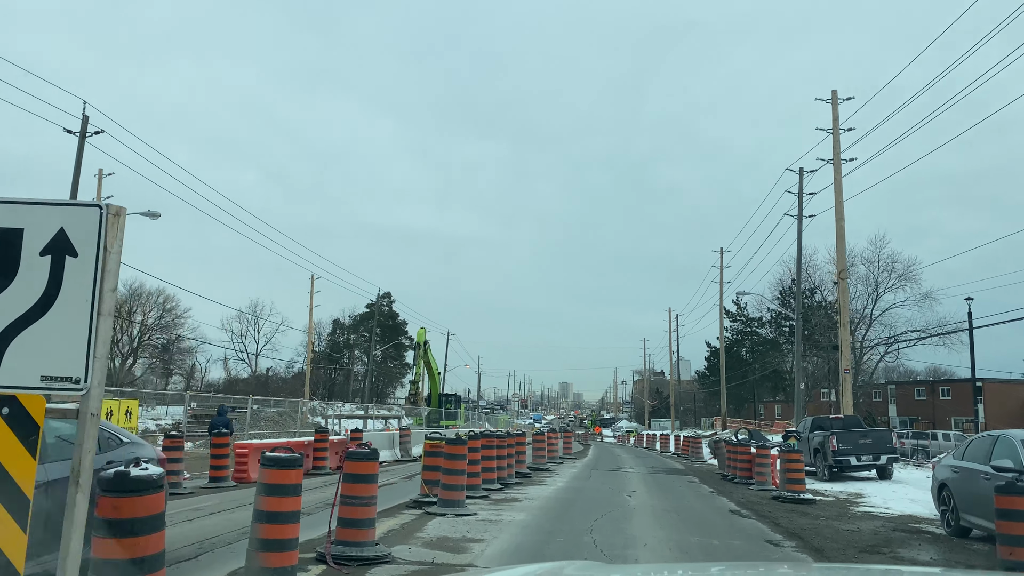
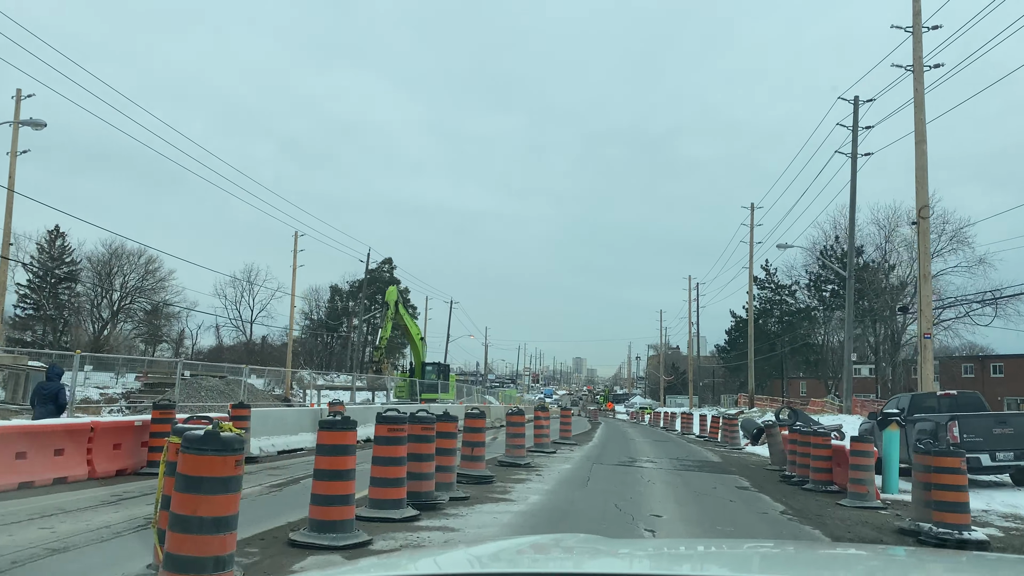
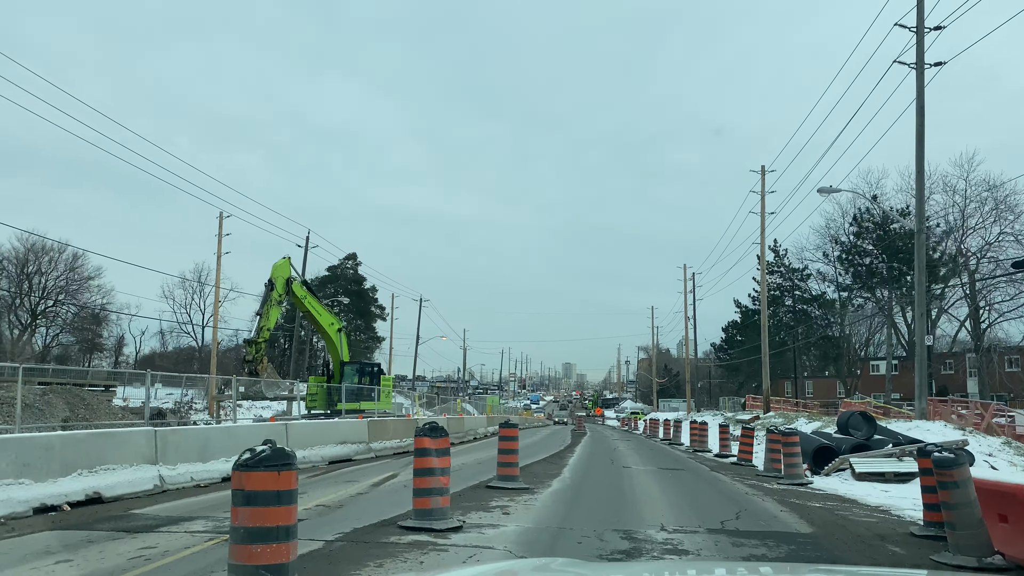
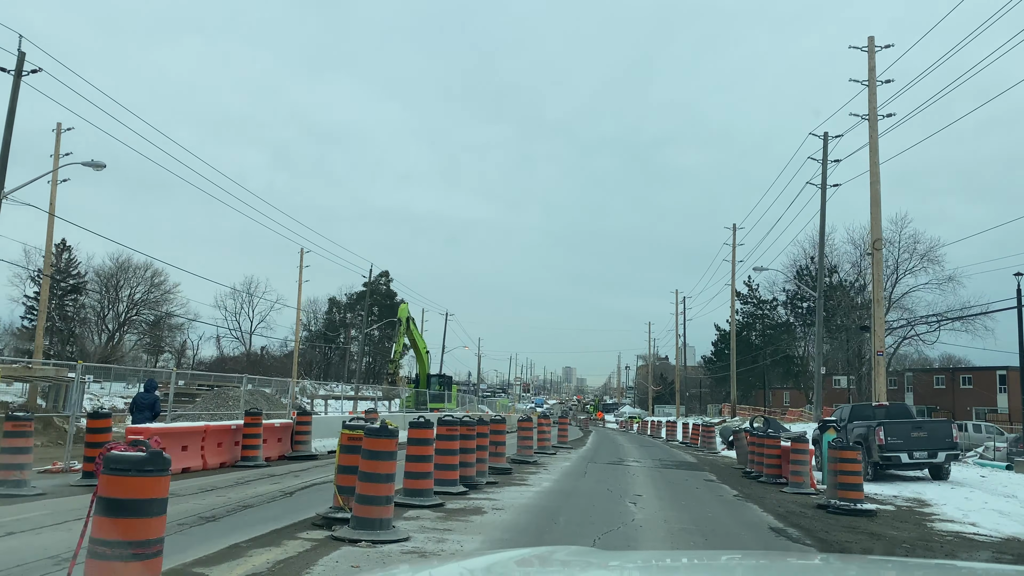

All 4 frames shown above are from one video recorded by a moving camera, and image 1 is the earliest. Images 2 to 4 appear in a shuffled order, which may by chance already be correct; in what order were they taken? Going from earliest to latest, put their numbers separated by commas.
4, 2, 3
